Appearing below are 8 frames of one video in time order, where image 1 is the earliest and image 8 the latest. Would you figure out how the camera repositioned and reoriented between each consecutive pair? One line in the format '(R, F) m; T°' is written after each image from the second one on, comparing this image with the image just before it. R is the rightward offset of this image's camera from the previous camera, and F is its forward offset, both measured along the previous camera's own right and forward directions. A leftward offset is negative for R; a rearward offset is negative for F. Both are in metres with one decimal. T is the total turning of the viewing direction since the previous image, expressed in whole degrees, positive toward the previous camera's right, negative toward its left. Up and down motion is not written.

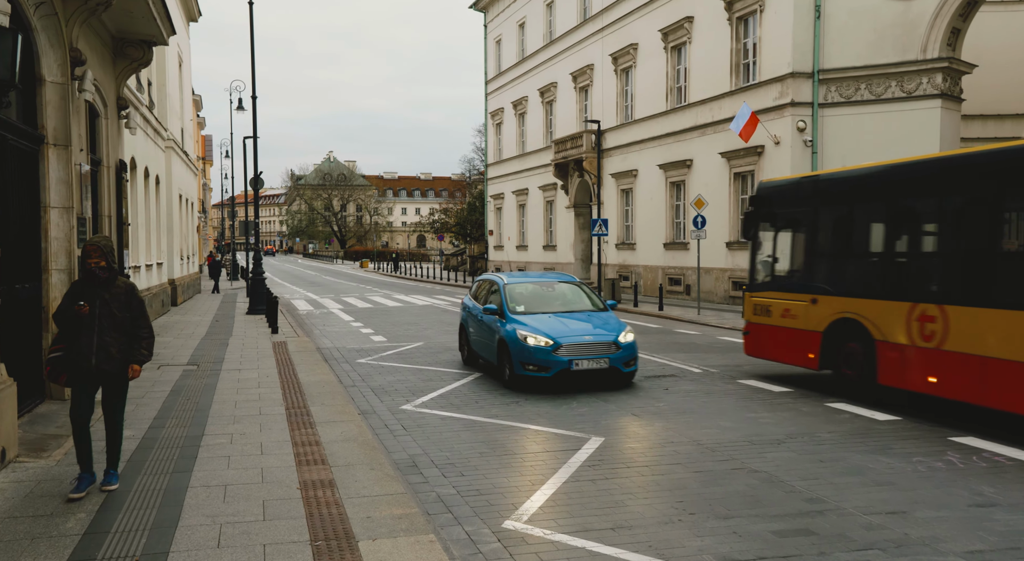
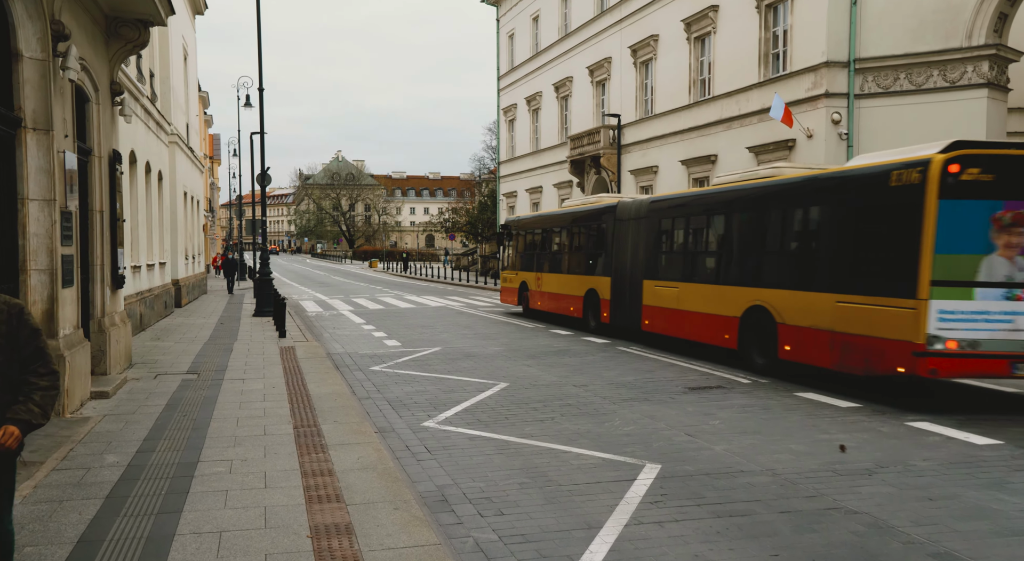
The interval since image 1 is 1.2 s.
(-0.3, +1.1) m; -1°
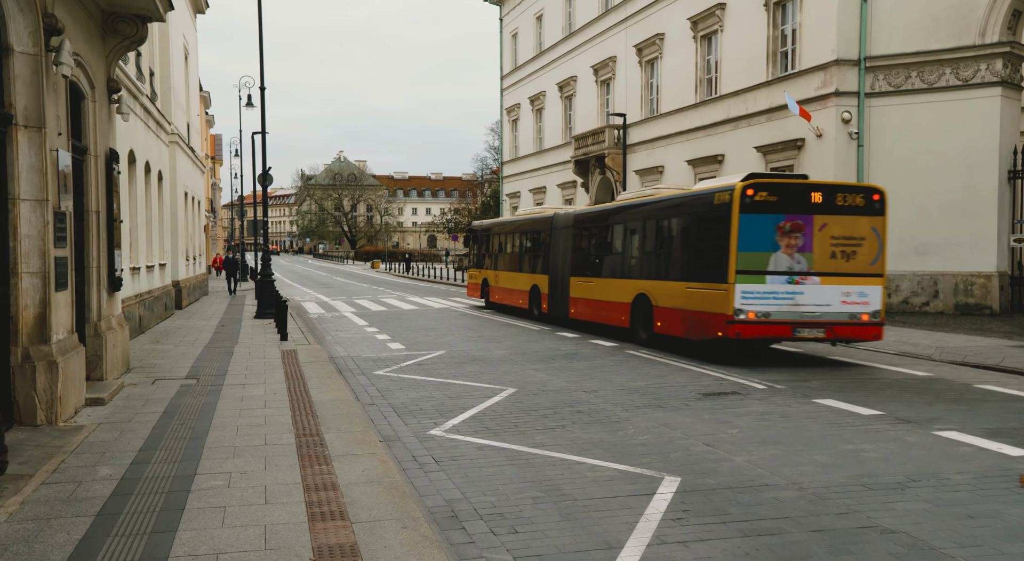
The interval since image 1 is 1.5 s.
(-0.1, +0.3) m; 0°
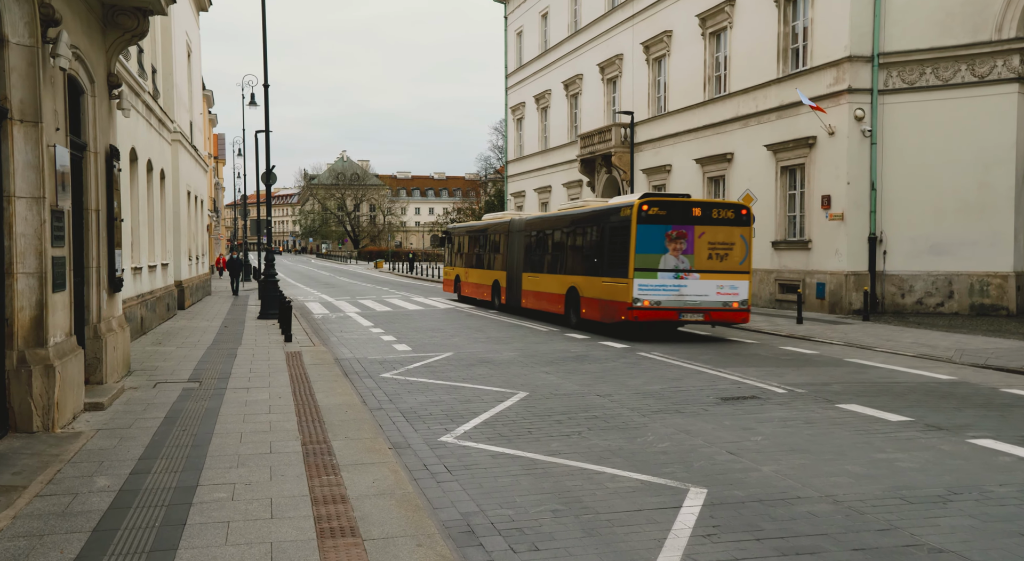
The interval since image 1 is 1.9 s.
(-0.1, +0.3) m; 0°
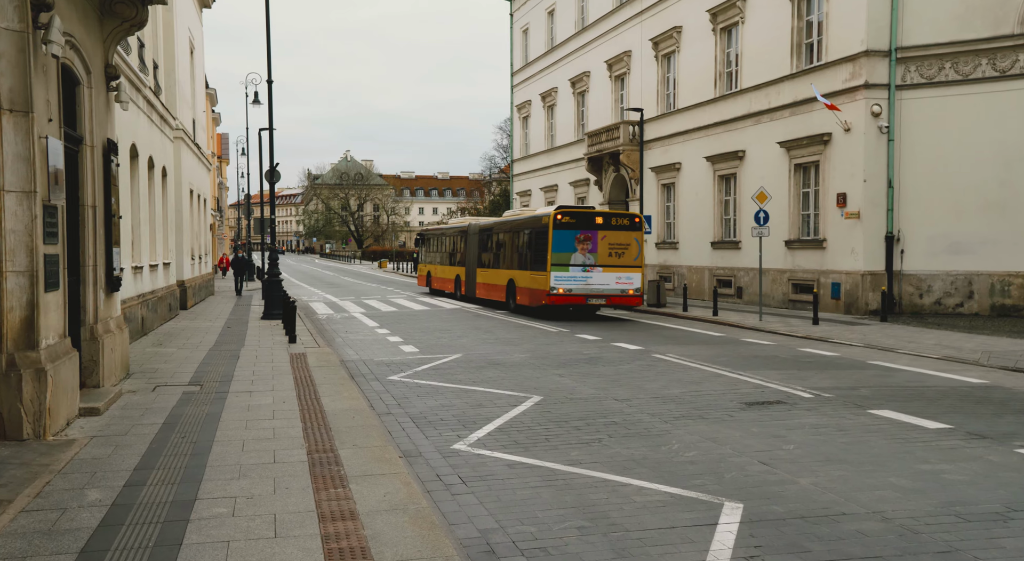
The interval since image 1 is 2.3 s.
(-0.1, +0.4) m; 0°
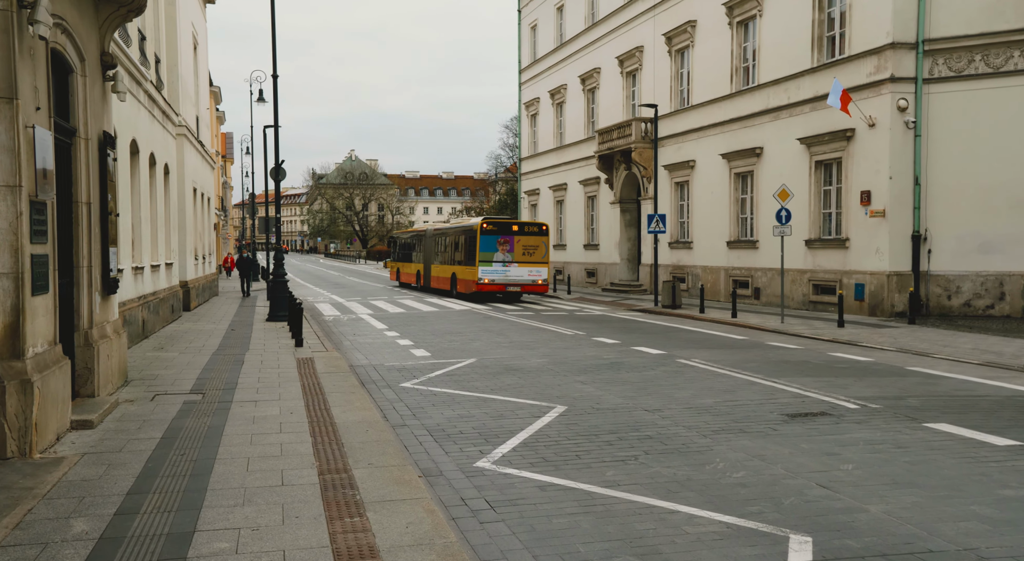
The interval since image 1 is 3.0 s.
(-0.2, +0.6) m; 0°
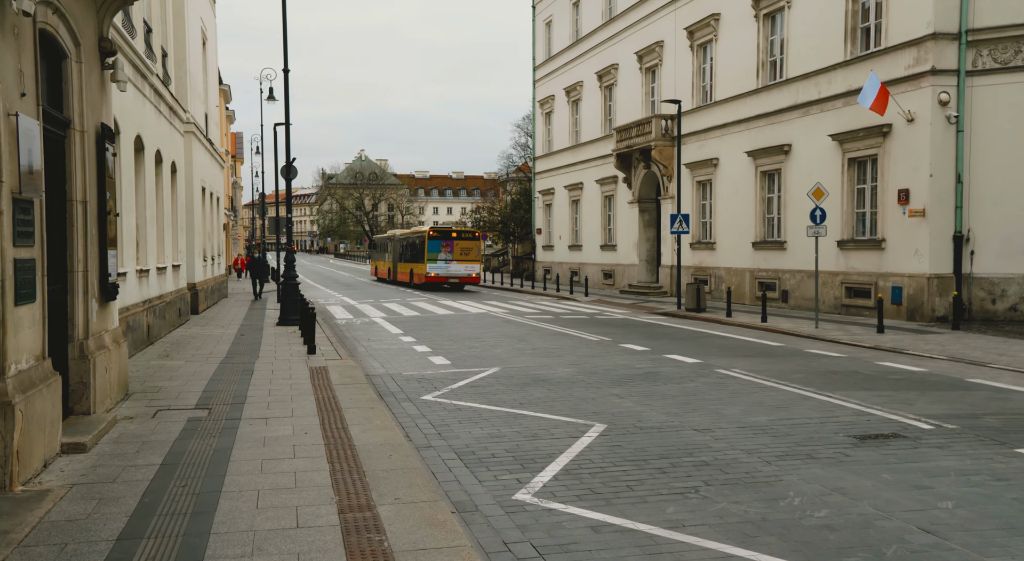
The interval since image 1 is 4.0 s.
(-0.3, +0.8) m; -1°
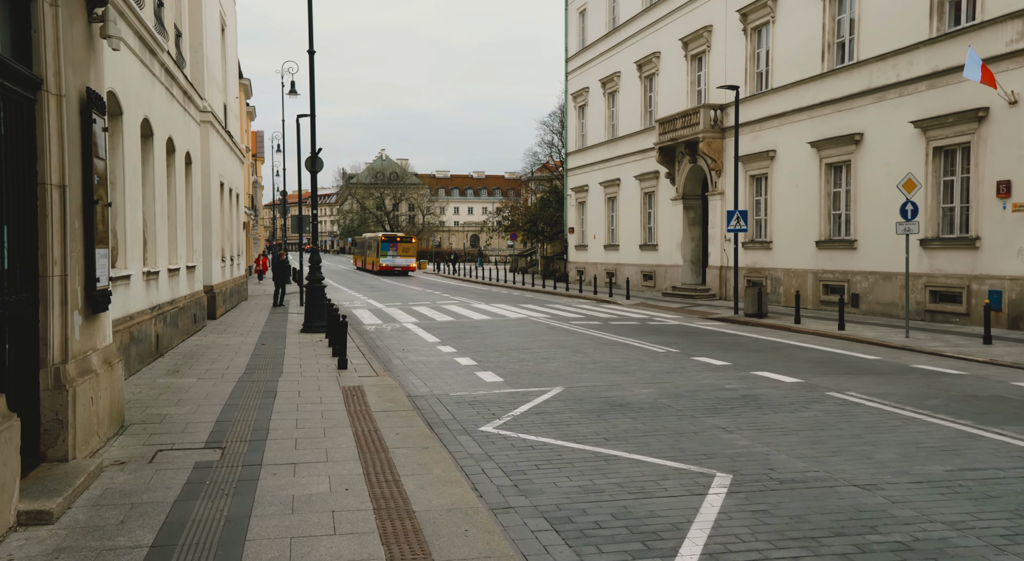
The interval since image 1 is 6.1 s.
(-0.7, +1.9) m; -1°
